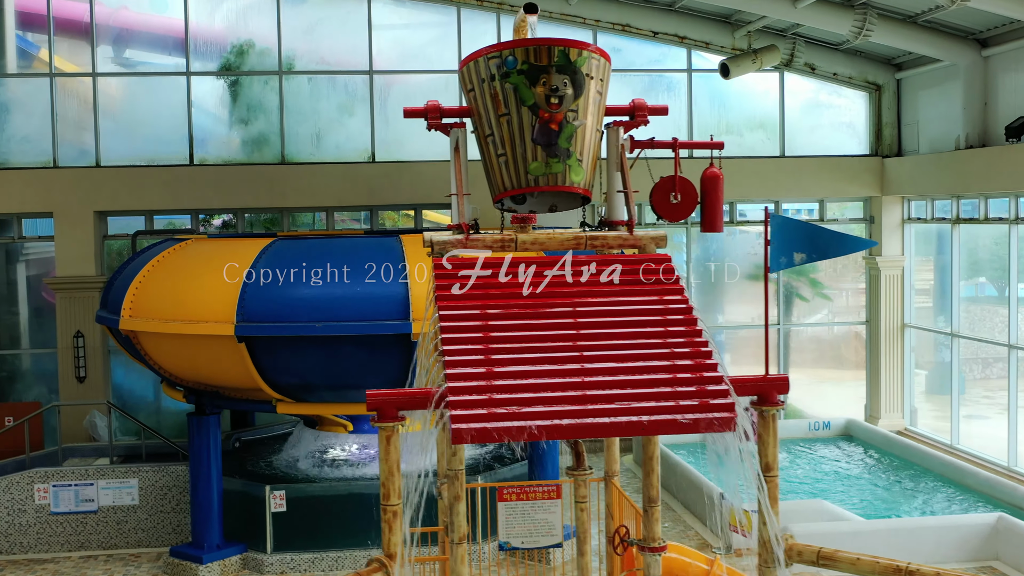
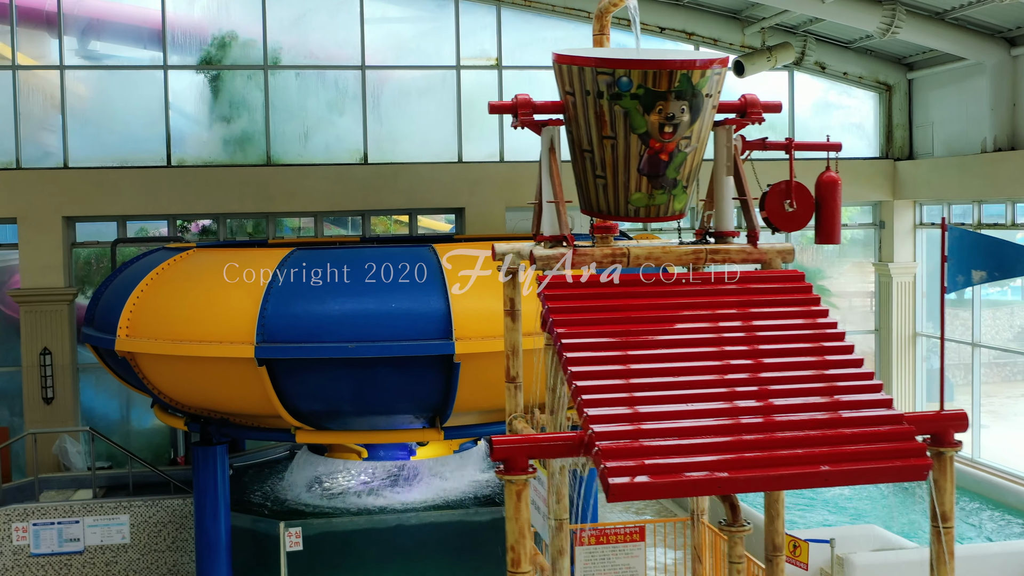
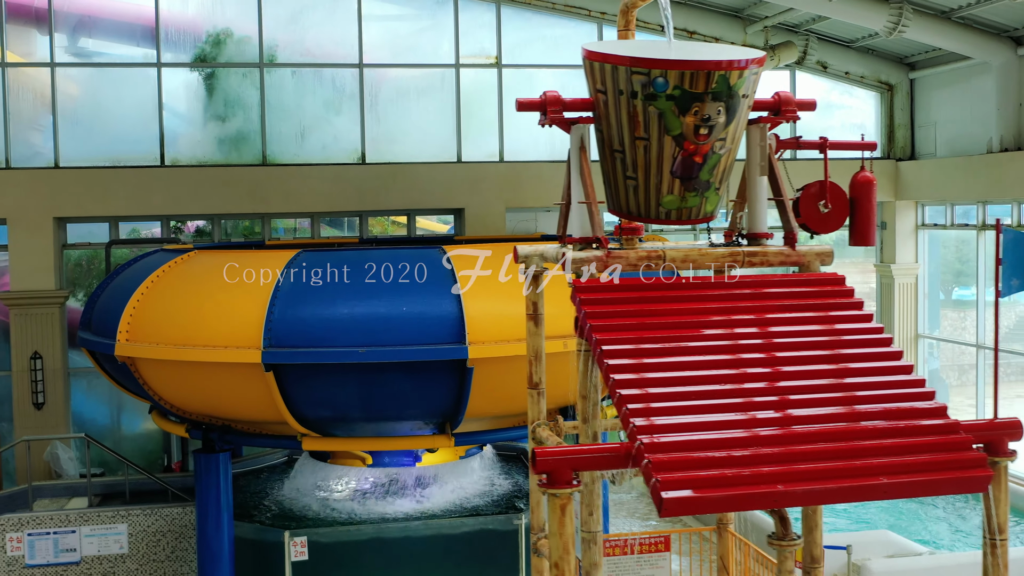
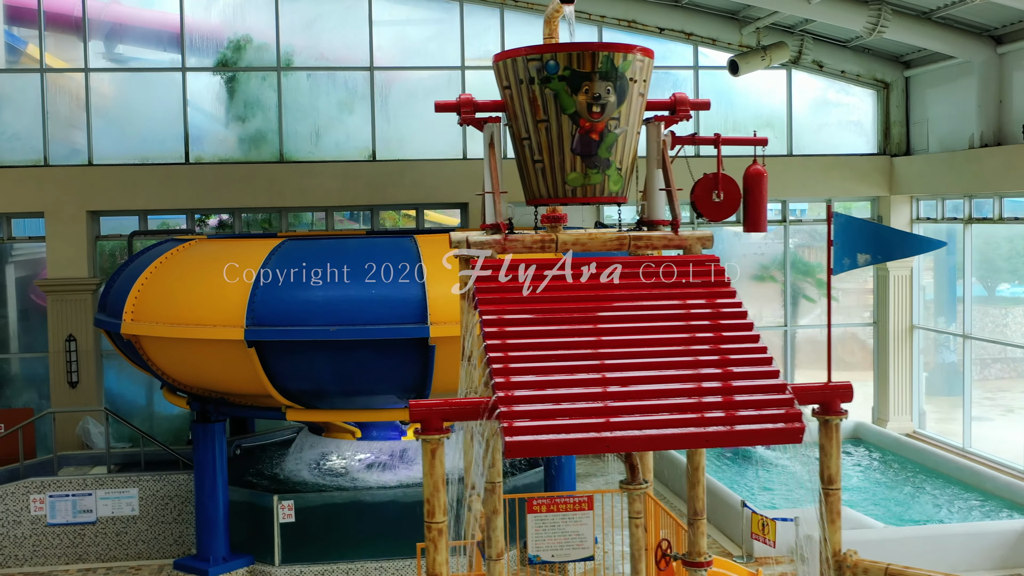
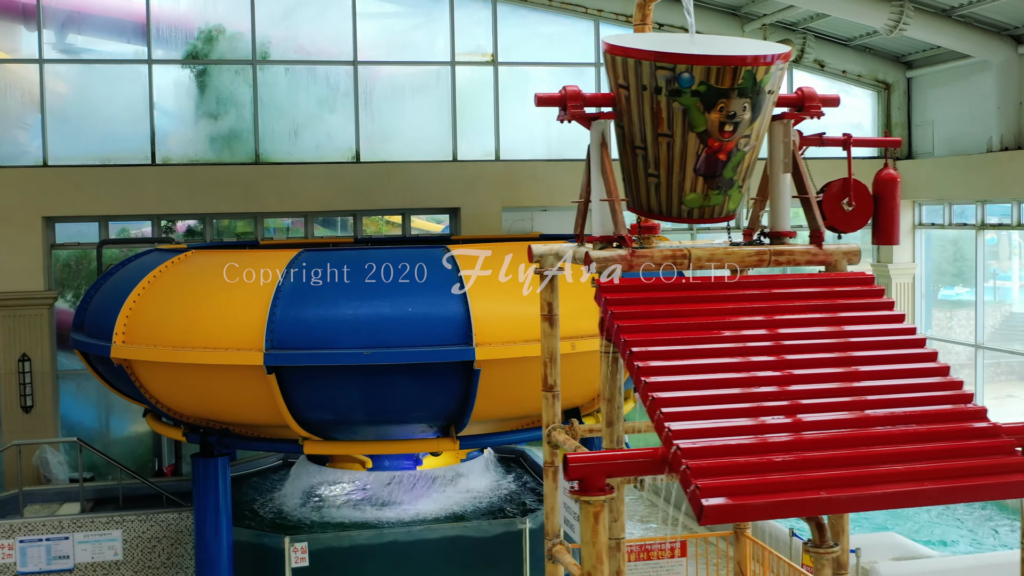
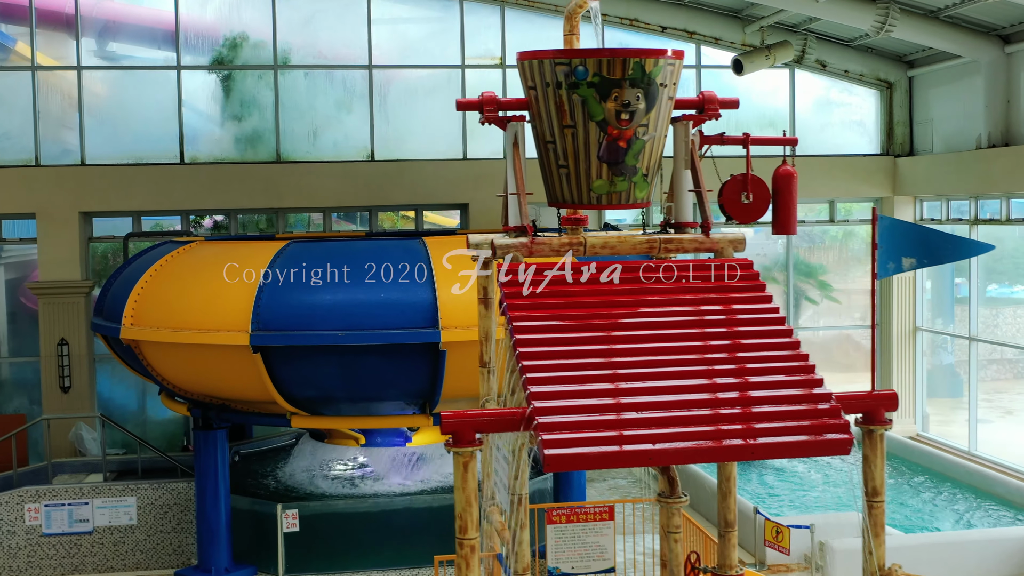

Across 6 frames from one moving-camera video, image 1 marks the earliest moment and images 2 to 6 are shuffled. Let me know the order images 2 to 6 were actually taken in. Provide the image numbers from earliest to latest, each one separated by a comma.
4, 6, 2, 3, 5
